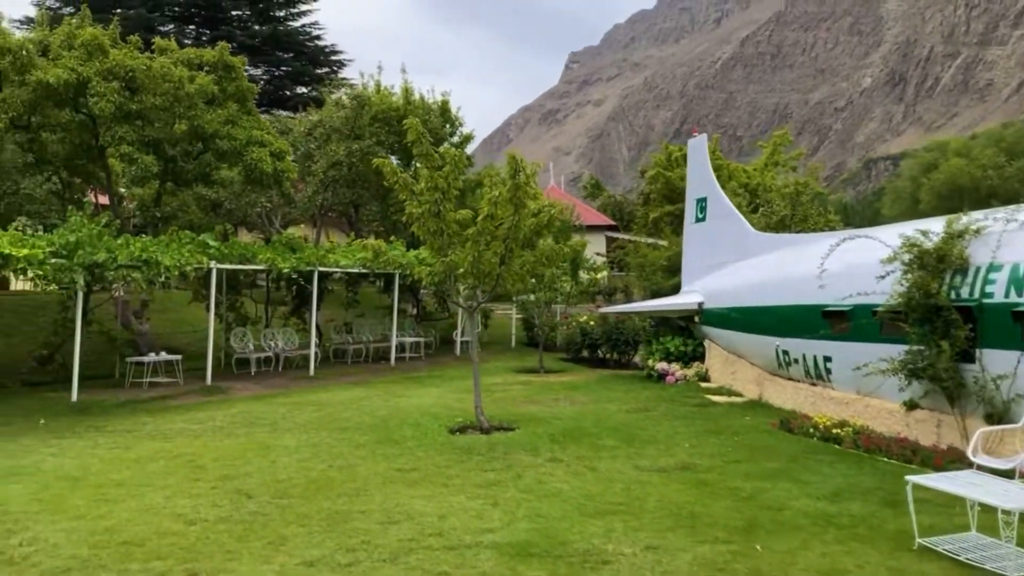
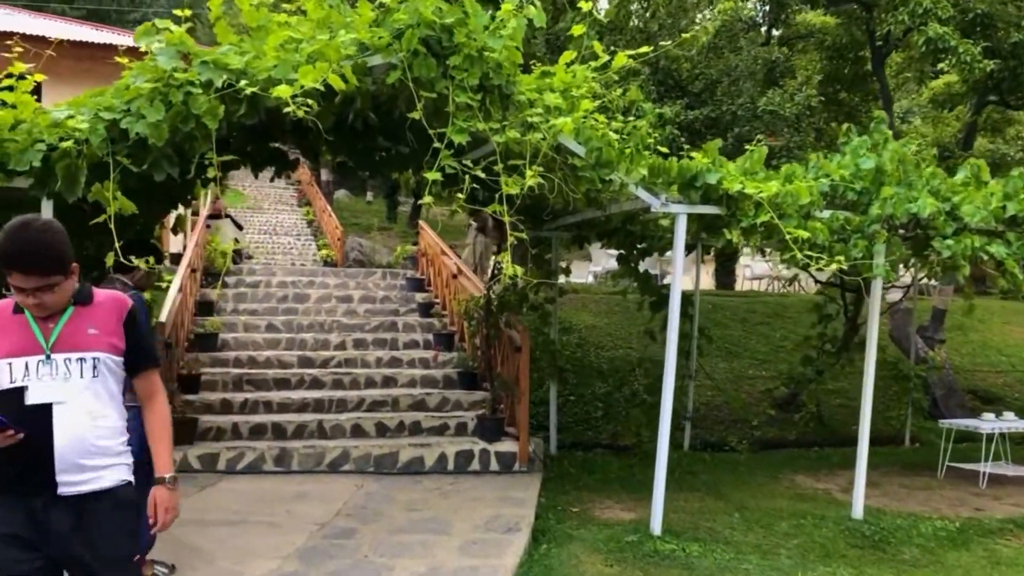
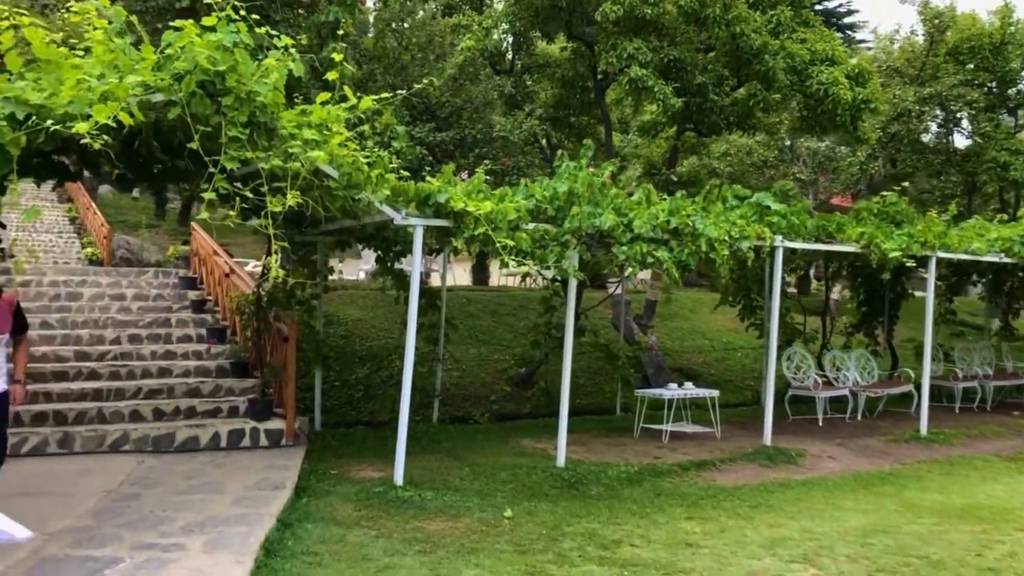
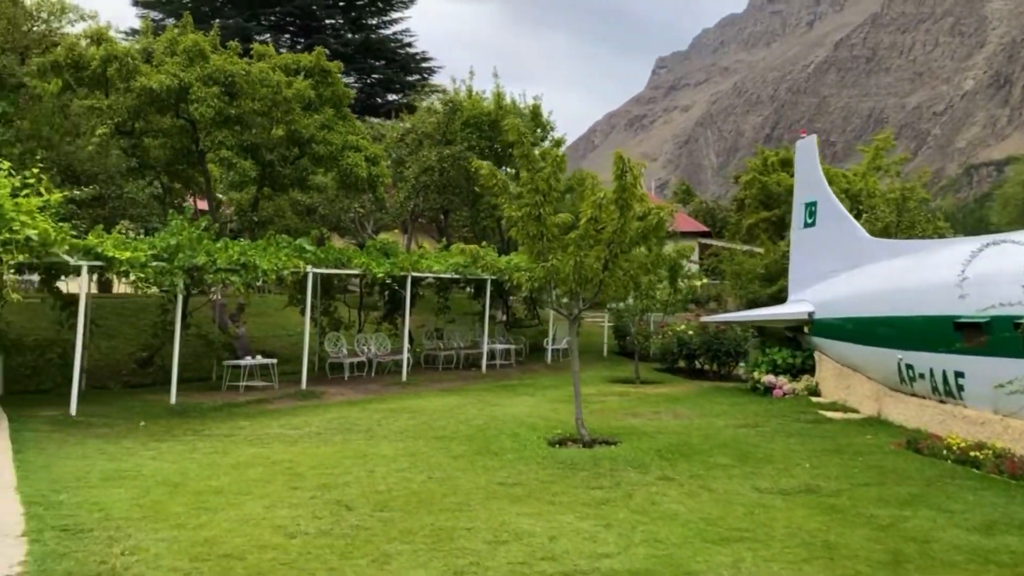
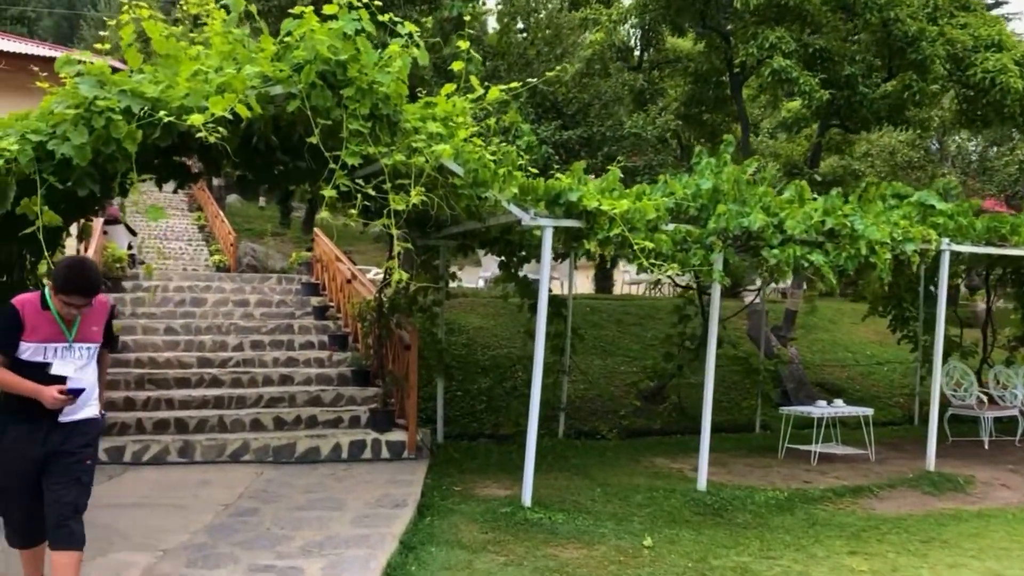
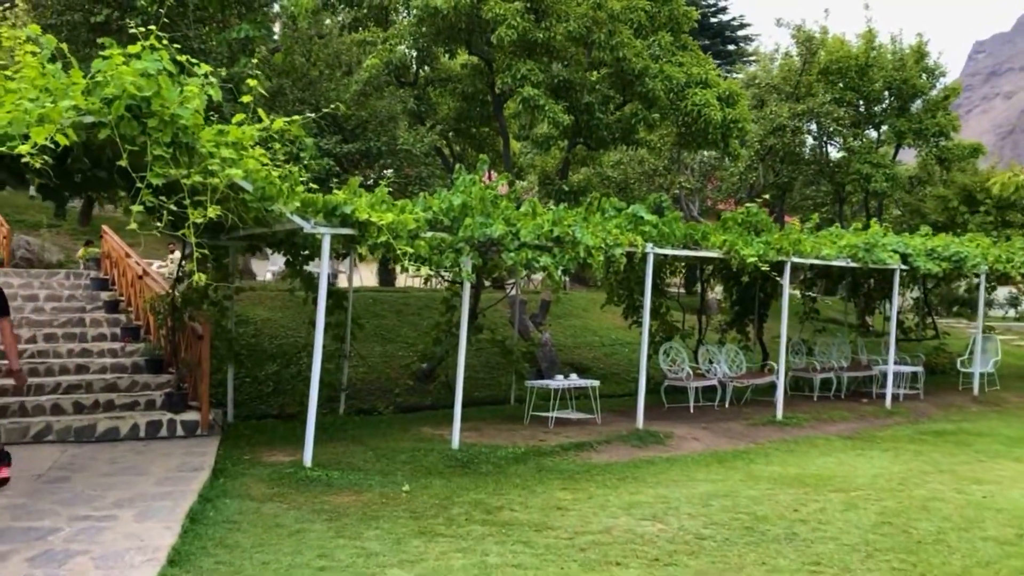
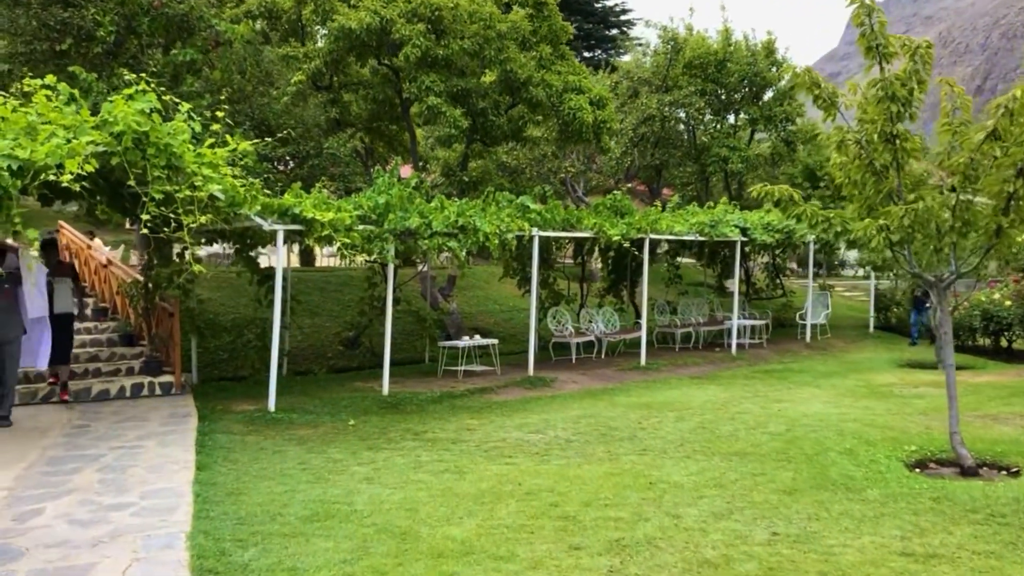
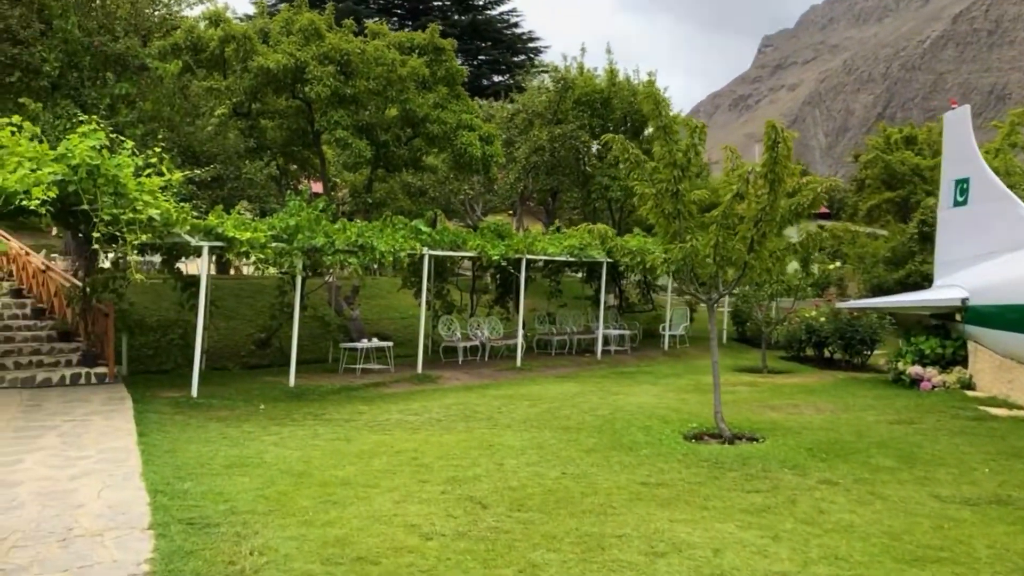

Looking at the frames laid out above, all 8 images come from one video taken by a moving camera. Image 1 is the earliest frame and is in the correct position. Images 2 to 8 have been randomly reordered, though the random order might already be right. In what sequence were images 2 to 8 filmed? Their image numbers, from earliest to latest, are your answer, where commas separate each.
4, 8, 7, 6, 3, 5, 2
